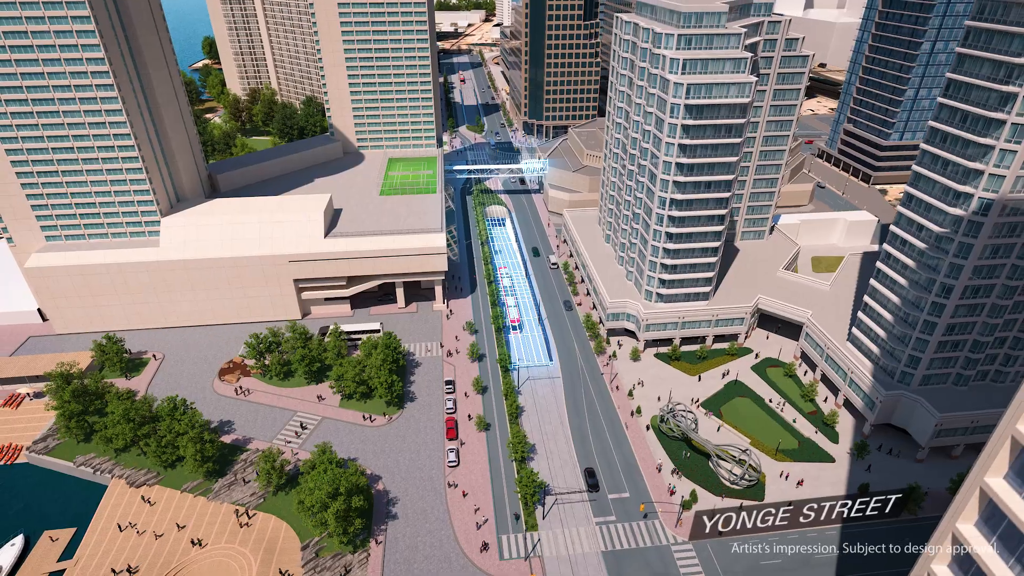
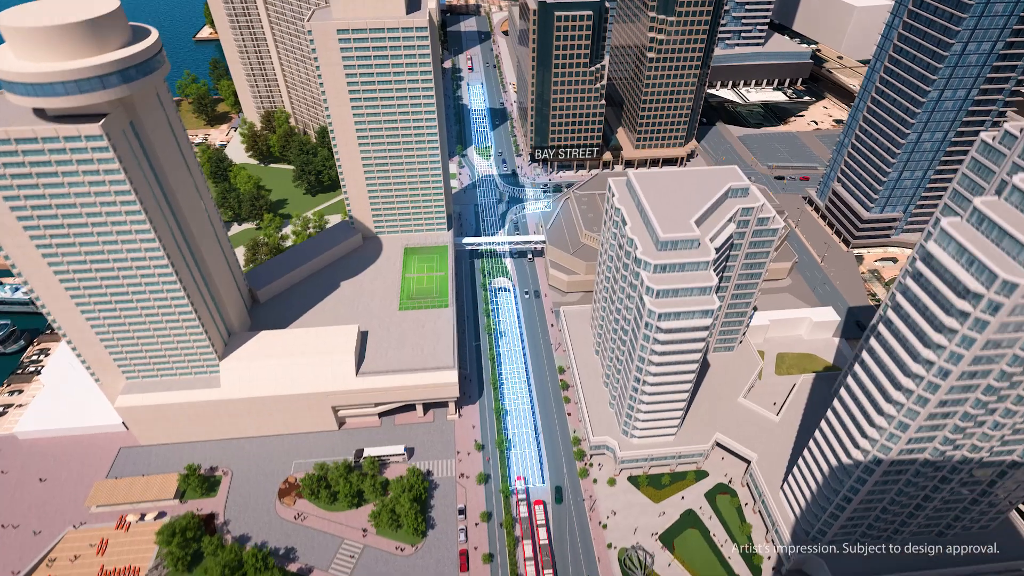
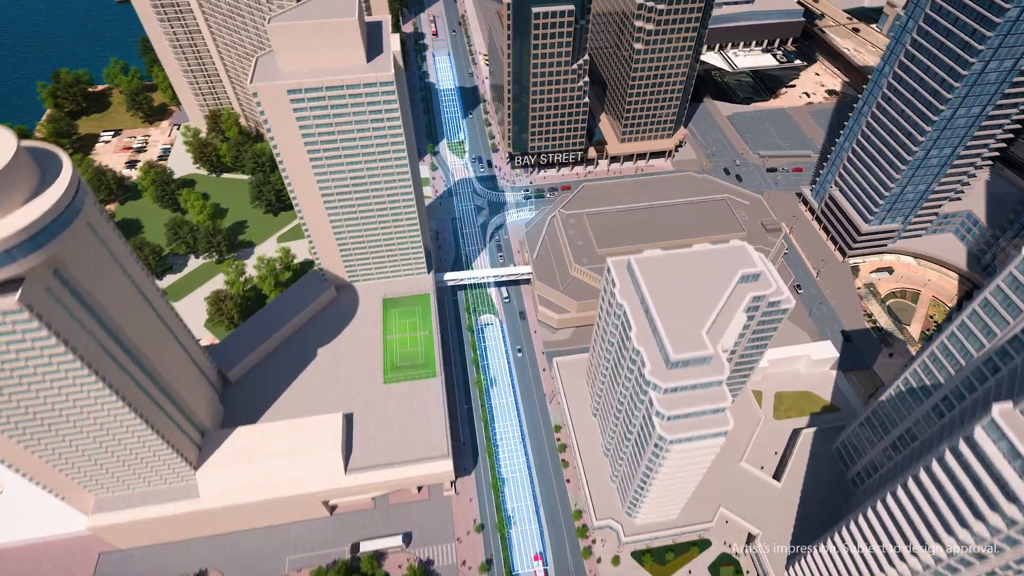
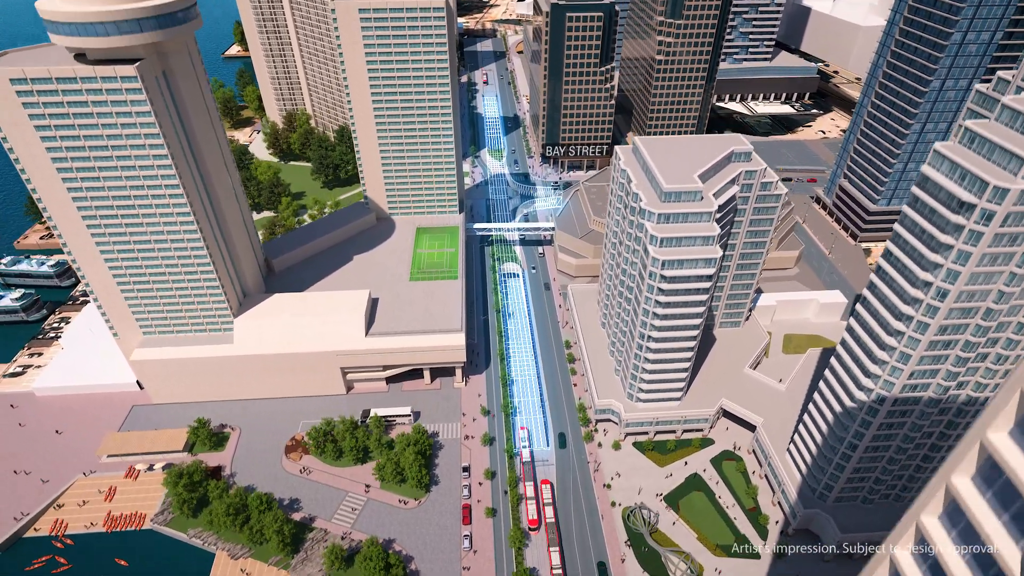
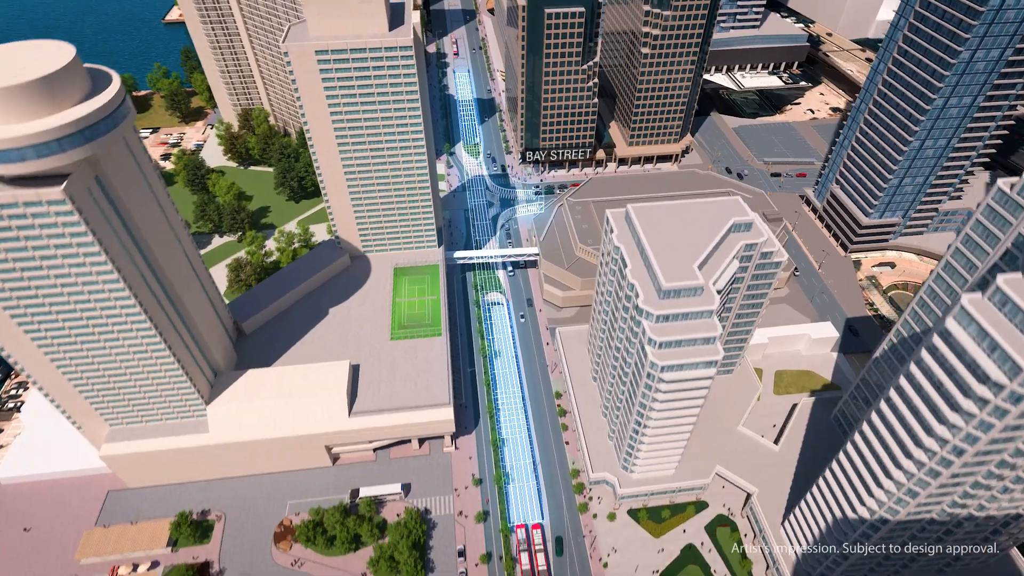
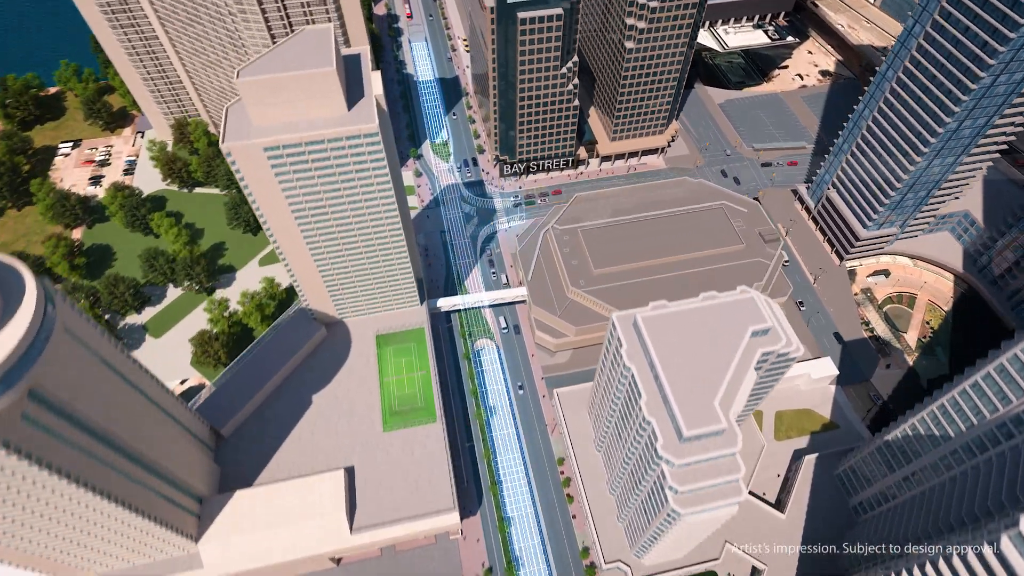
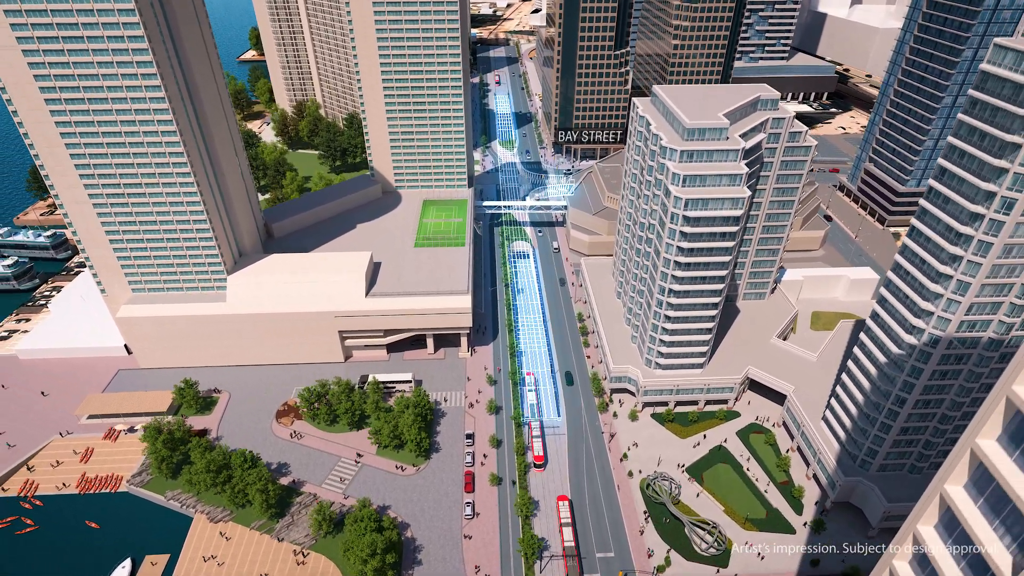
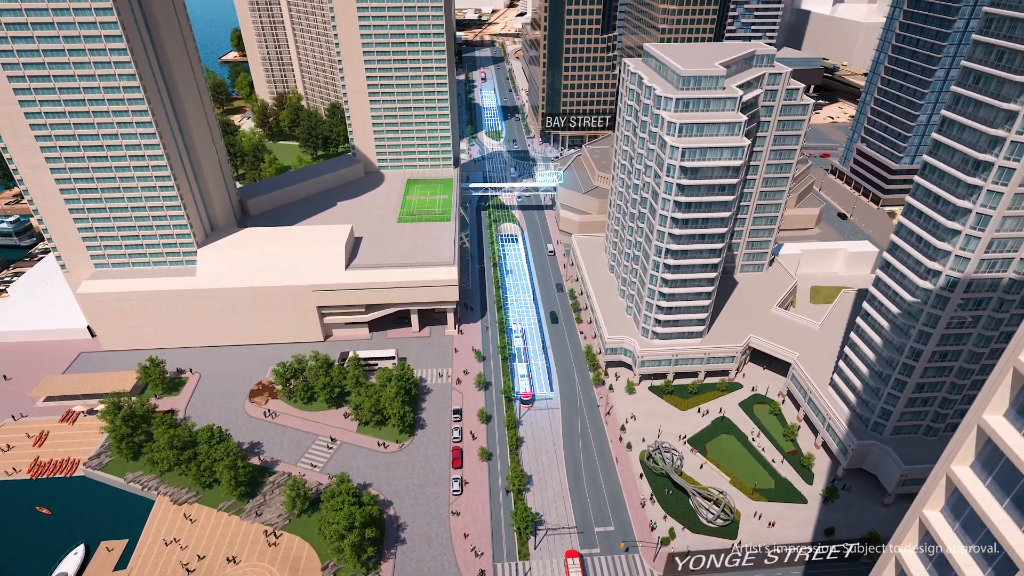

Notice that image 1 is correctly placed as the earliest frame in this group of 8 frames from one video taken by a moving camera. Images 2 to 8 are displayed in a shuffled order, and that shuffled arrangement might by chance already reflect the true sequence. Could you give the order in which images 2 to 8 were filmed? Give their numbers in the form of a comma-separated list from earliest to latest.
8, 7, 4, 2, 5, 3, 6
